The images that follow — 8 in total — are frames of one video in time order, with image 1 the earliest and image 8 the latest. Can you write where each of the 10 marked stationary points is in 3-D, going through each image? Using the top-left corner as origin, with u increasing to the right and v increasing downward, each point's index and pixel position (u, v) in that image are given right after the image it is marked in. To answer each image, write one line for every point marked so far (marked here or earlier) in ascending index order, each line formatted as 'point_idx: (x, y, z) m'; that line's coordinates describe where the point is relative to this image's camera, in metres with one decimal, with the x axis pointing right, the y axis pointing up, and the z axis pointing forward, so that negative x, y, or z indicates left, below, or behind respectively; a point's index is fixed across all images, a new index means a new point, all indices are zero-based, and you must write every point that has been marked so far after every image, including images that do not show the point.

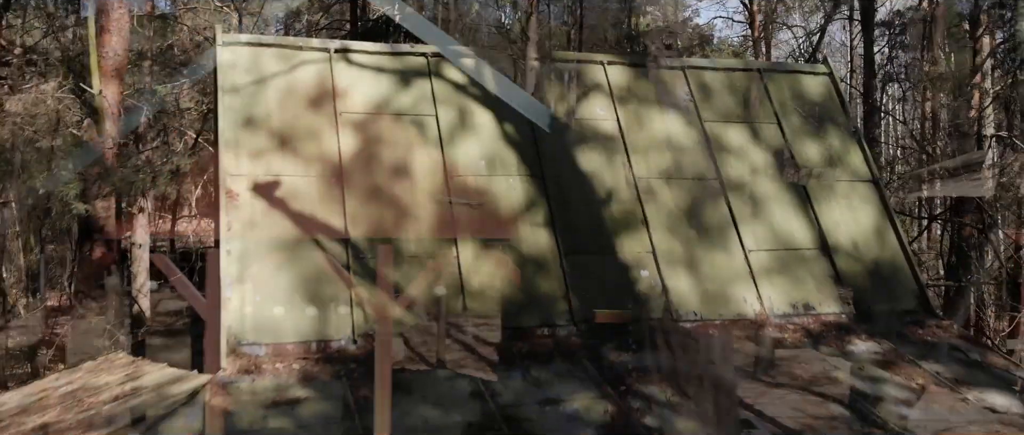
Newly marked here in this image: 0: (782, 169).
0: (+1.2, +0.2, +6.9) m
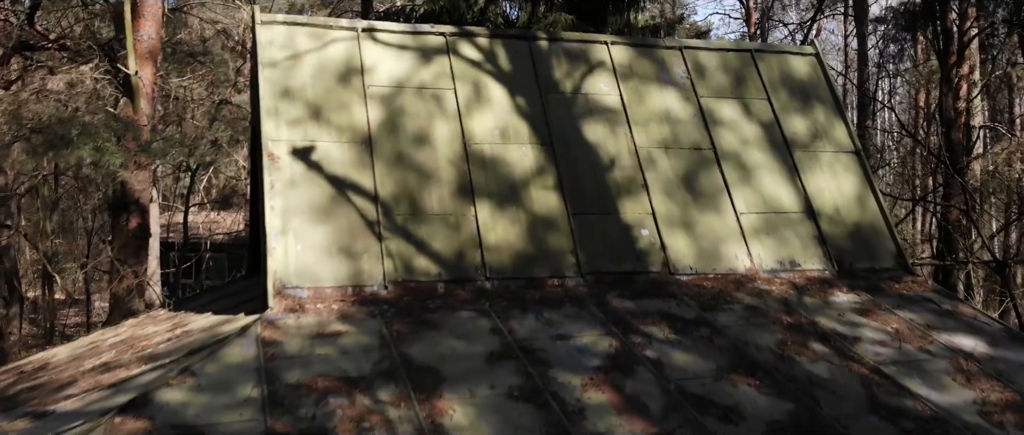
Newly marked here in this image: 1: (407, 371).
0: (+1.2, +0.3, +7.5) m
1: (-0.3, -0.5, +5.0) m
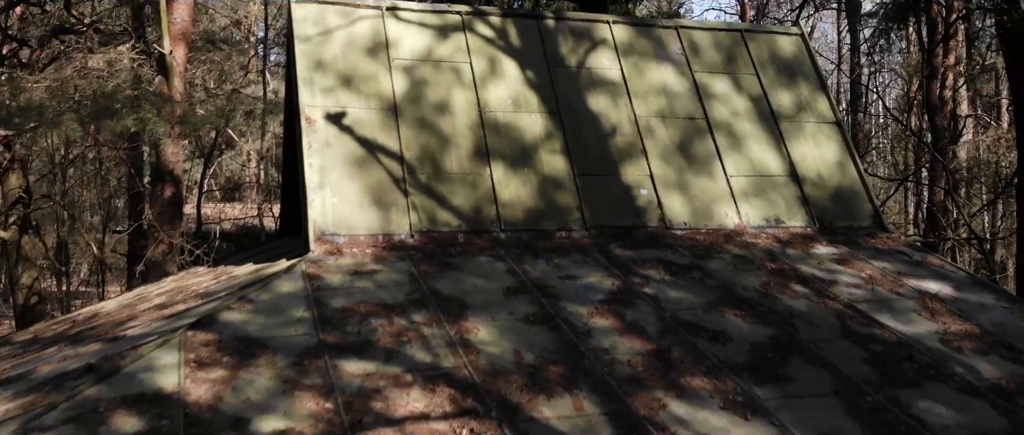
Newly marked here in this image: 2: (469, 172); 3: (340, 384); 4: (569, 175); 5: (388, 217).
0: (+1.3, +0.5, +8.2) m
1: (-0.3, -0.3, +5.7) m
2: (-0.2, +0.2, +7.0) m
3: (-0.5, -0.5, +4.5) m
4: (+0.3, +0.2, +7.3) m
5: (-0.5, 0.0, +6.6) m
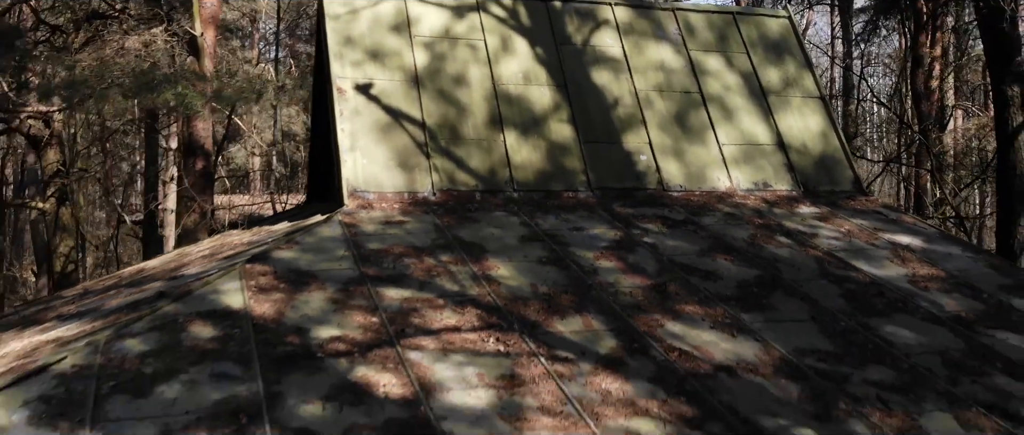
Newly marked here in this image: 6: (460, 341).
0: (+1.3, +0.7, +8.9) m
1: (-0.2, -0.1, +6.4) m
2: (-0.1, +0.4, +7.7) m
3: (-0.4, -0.3, +5.2) m
4: (+0.3, +0.4, +8.0) m
5: (-0.4, +0.2, +7.3) m
6: (-0.2, -0.4, +4.9) m
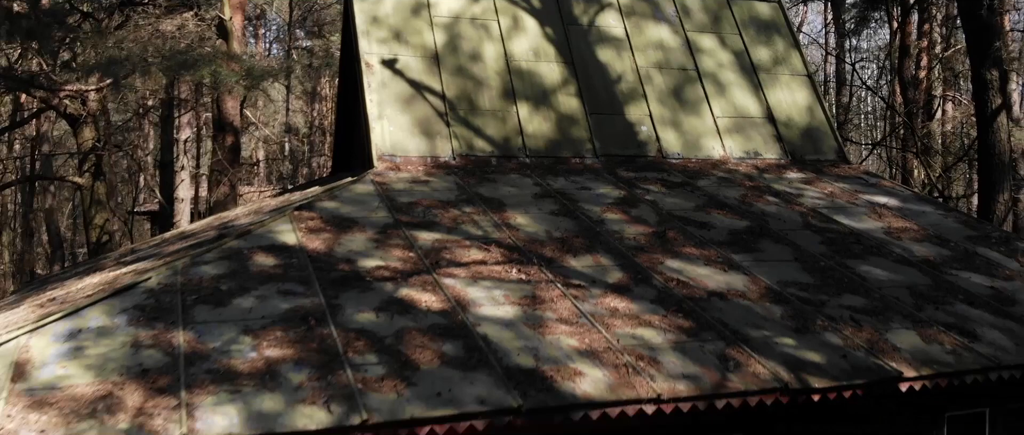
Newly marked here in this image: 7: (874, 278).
0: (+1.4, +0.9, +9.6) m
1: (-0.1, +0.1, +7.1) m
2: (-0.1, +0.6, +8.5) m
3: (-0.3, -0.1, +6.0) m
4: (+0.4, +0.6, +8.7) m
5: (-0.4, +0.4, +8.0) m
6: (-0.1, -0.2, +5.6) m
7: (+1.4, -0.2, +6.1) m
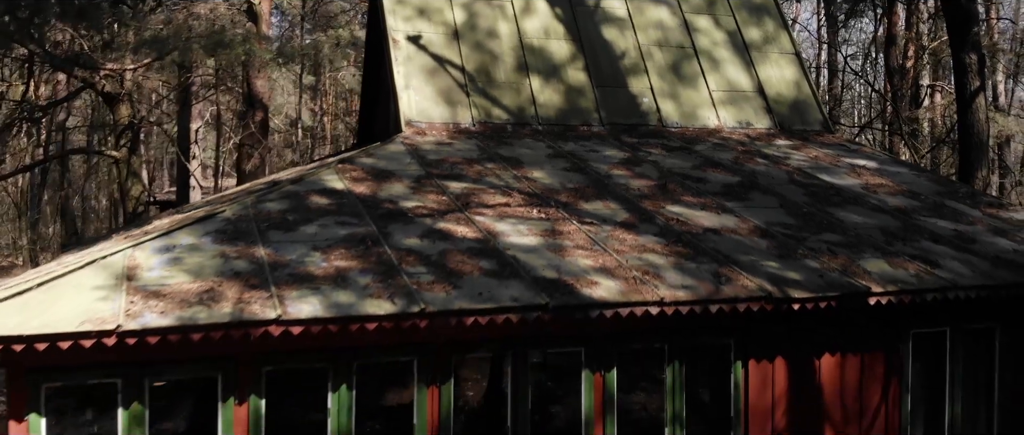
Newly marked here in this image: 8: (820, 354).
0: (+1.4, +1.1, +10.5) m
1: (-0.1, +0.3, +7.9) m
2: (0.0, +0.8, +9.3) m
3: (-0.3, +0.1, +6.8) m
4: (+0.4, +0.8, +9.5) m
5: (-0.3, +0.6, +8.8) m
6: (0.0, 0.0, +6.4) m
7: (+1.4, 0.0, +6.9) m
8: (+1.1, -0.5, +5.8) m
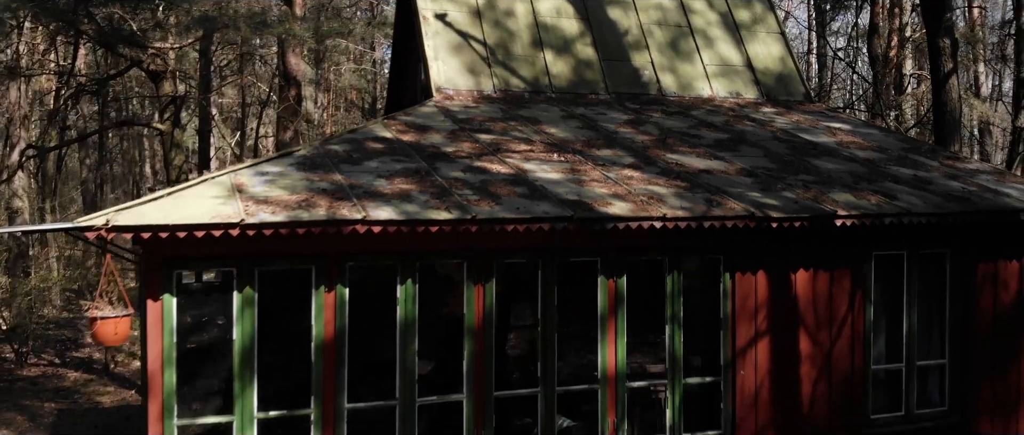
0: (+1.5, +1.4, +11.6) m
1: (0.0, +0.6, +9.1) m
2: (+0.1, +1.0, +10.4) m
3: (-0.2, +0.4, +7.9) m
4: (+0.5, +1.0, +10.7) m
5: (-0.2, +0.8, +10.0) m
6: (+0.1, +0.3, +7.6) m
7: (+1.5, +0.2, +8.1) m
8: (+1.2, -0.2, +6.9) m
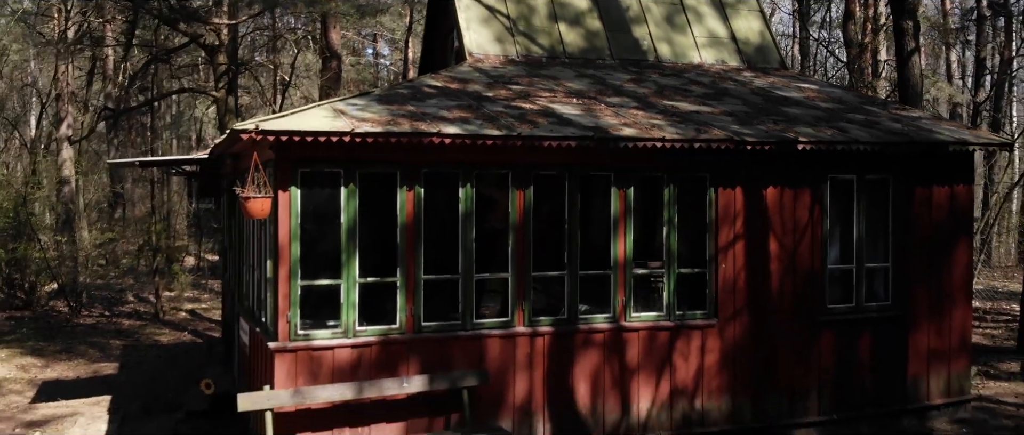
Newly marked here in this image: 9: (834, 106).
0: (+1.7, +1.8, +13.5) m
1: (+0.2, +0.9, +10.9) m
2: (+0.3, +1.4, +12.2) m
3: (0.0, +0.8, +9.8) m
4: (+0.7, +1.4, +12.5) m
5: (-0.1, +1.2, +11.8) m
6: (+0.3, +0.7, +9.4) m
7: (+1.7, +0.6, +9.9) m
8: (+1.4, +0.2, +8.8) m
9: (+2.1, +0.7, +10.5) m
